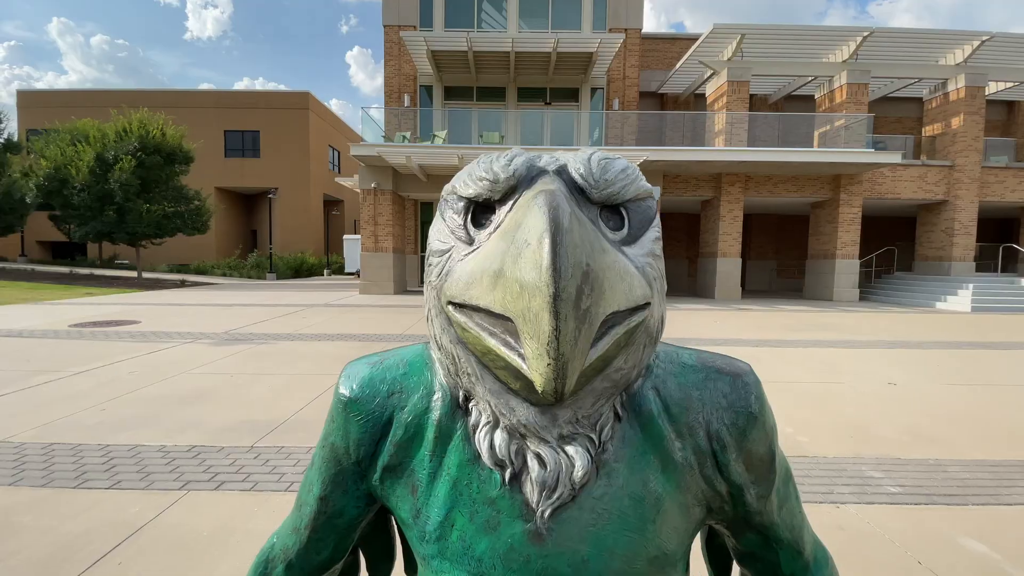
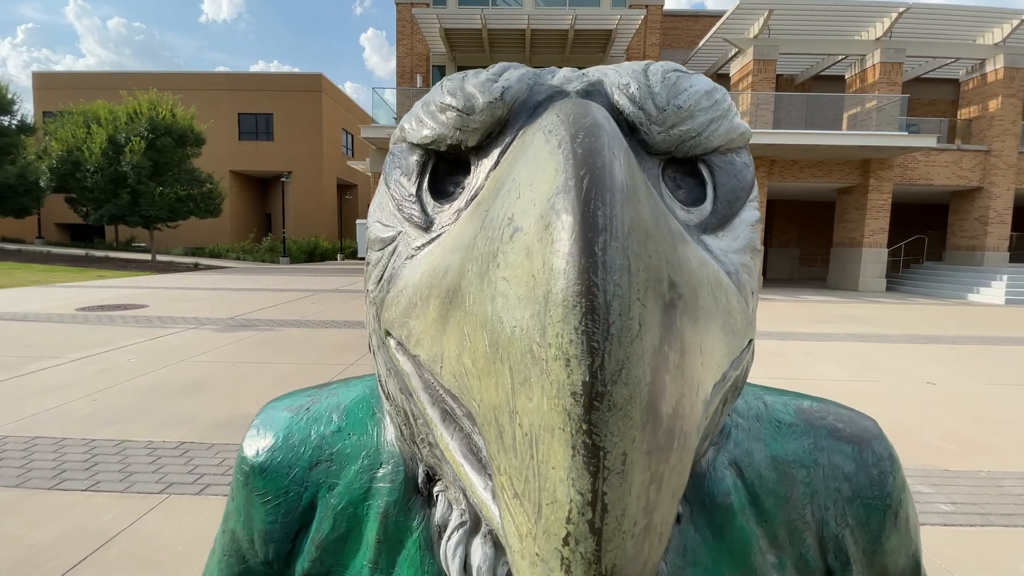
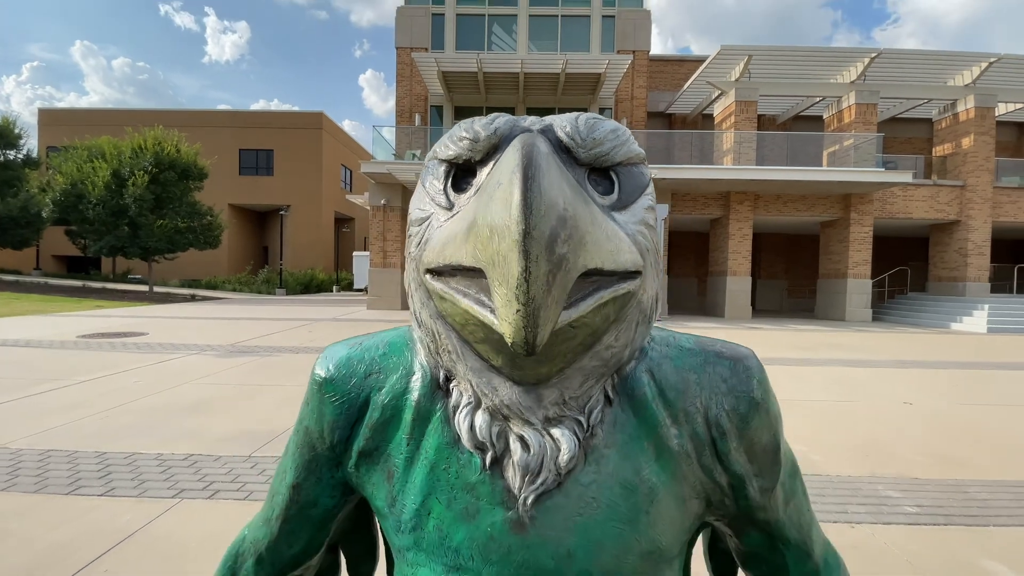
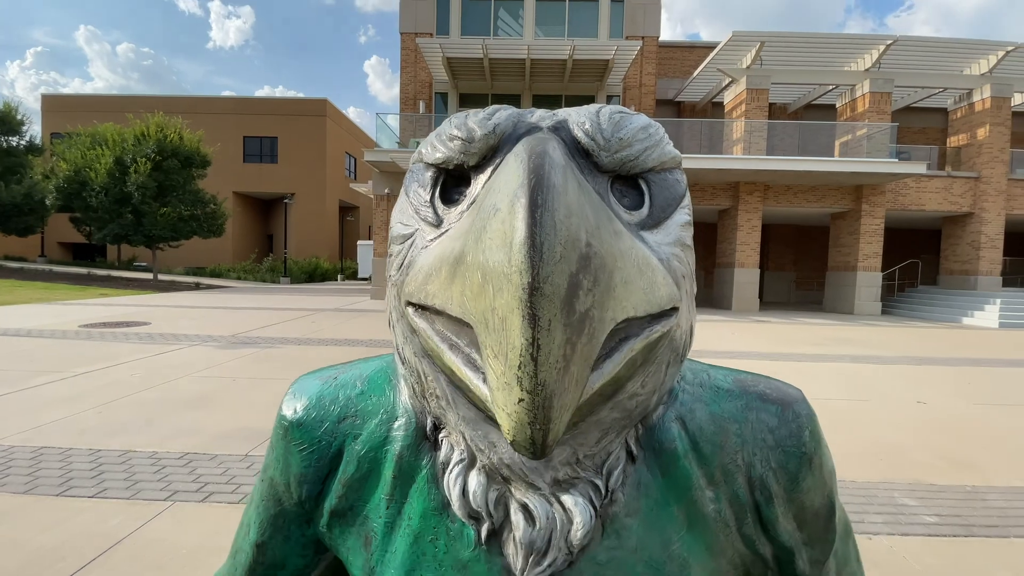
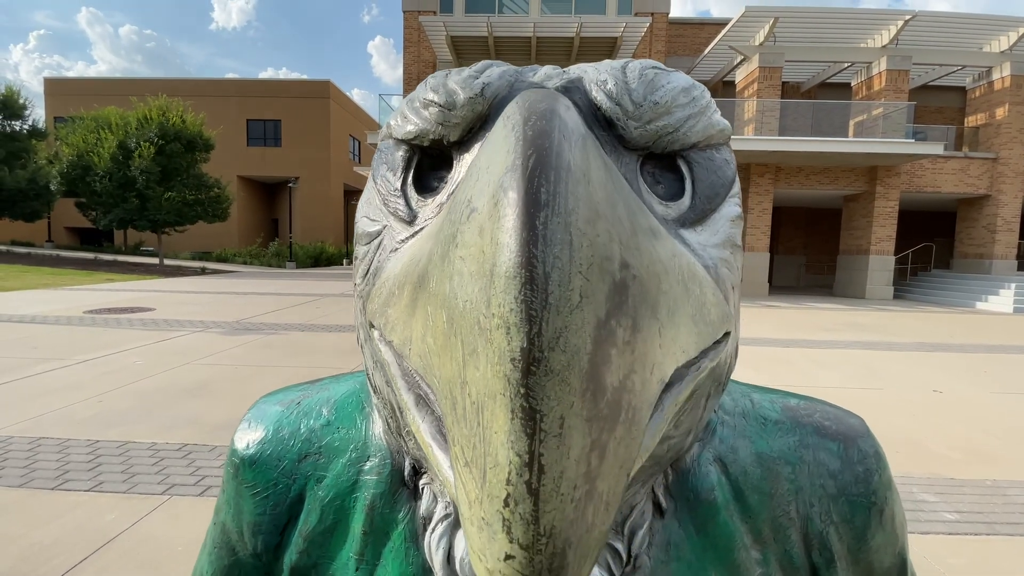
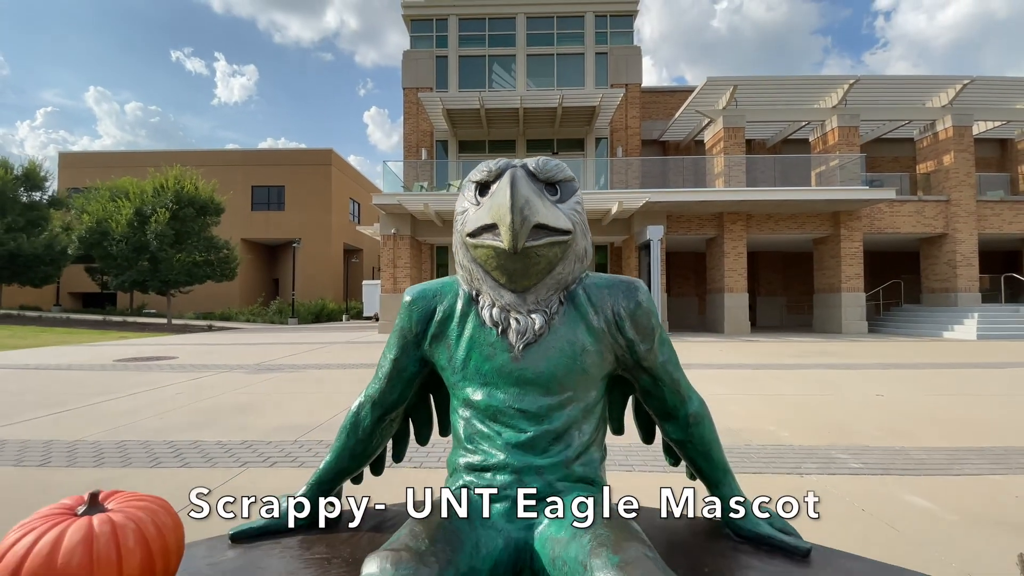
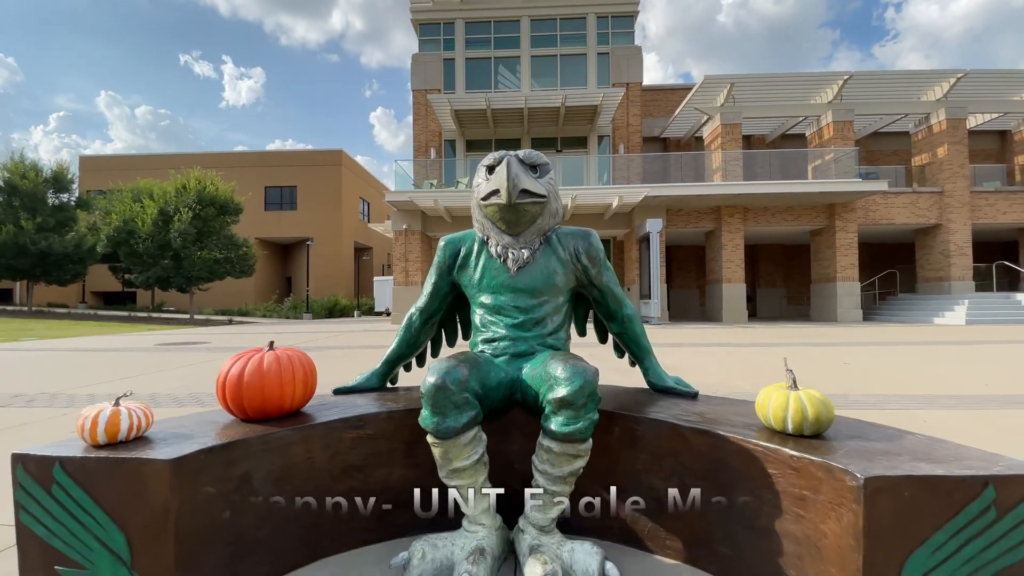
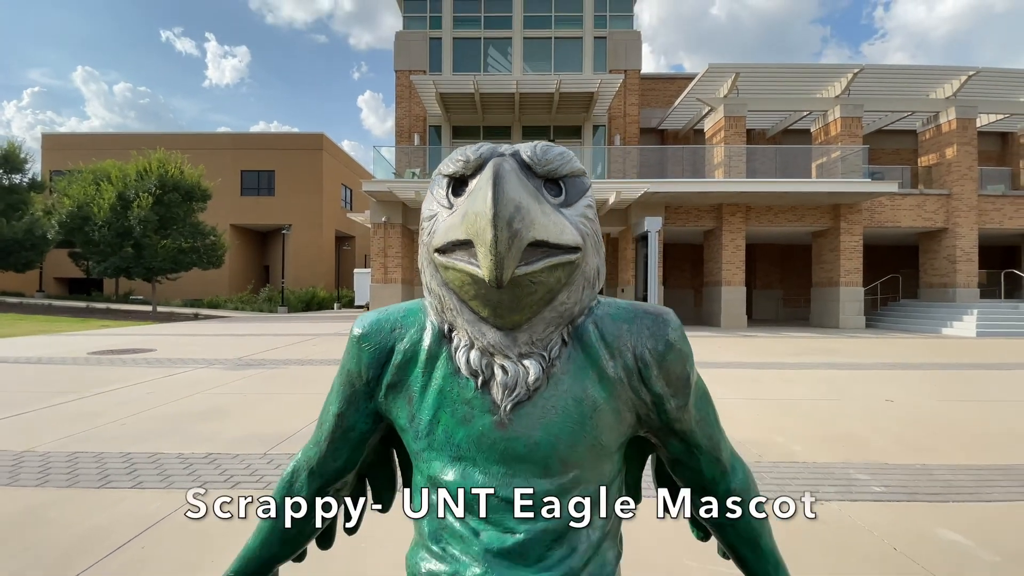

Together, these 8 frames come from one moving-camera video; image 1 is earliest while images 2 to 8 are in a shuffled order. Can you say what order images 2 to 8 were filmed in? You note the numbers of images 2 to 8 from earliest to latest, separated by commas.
2, 5, 4, 3, 8, 6, 7
